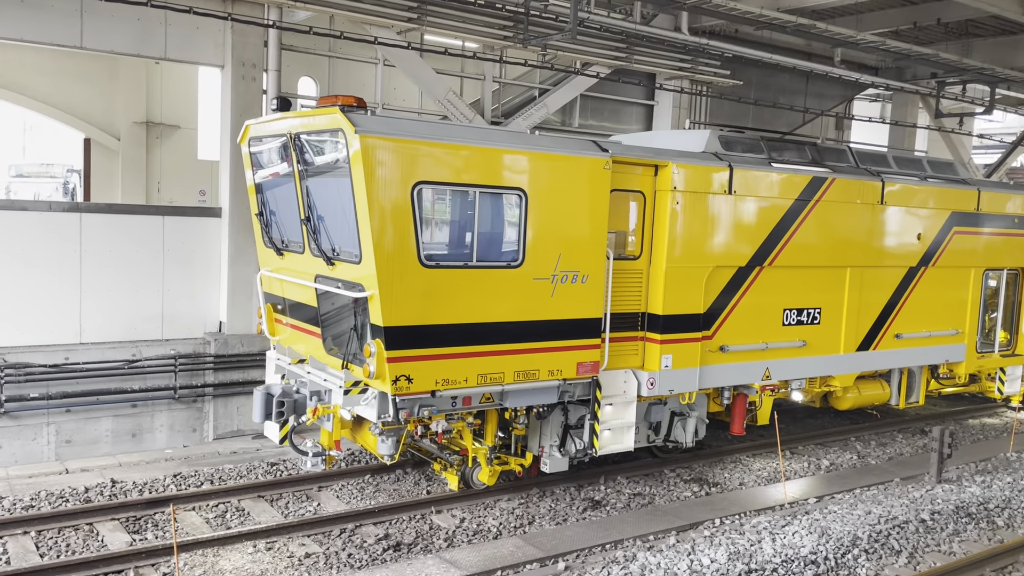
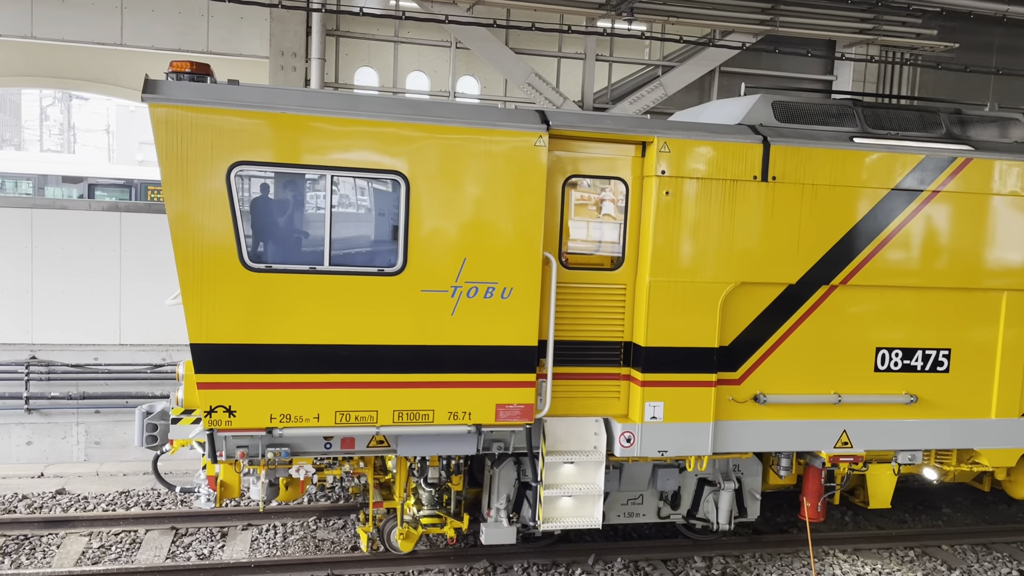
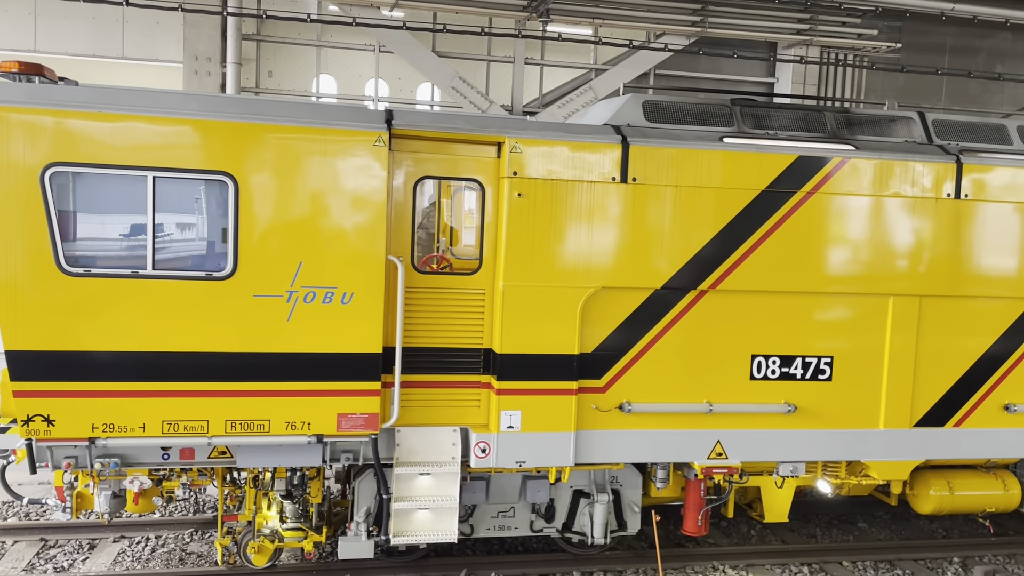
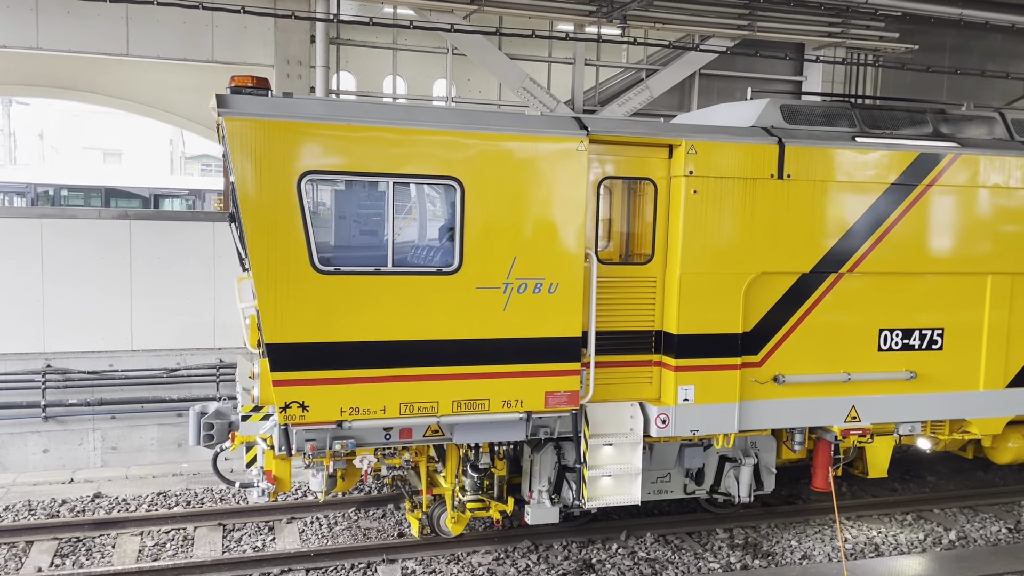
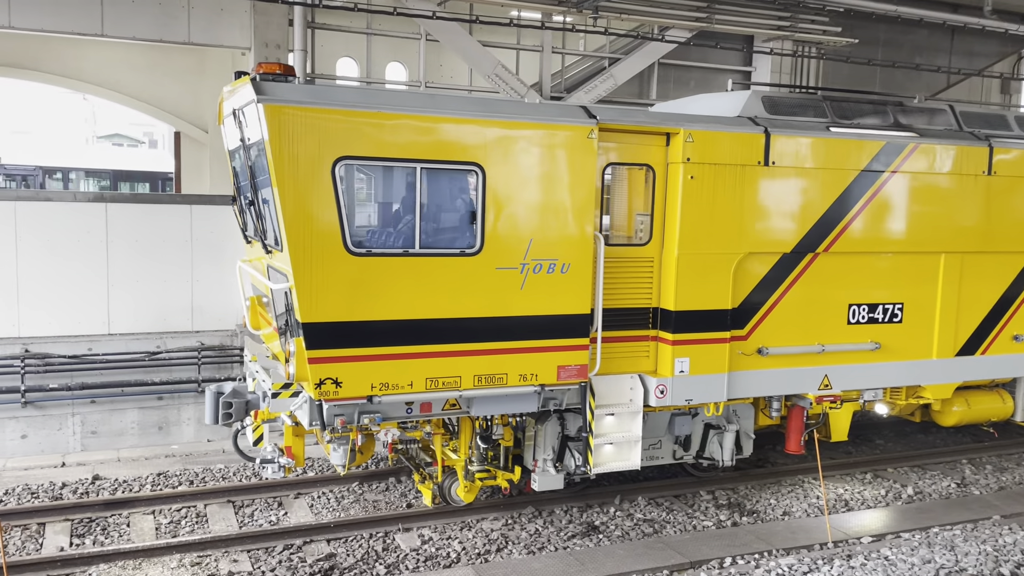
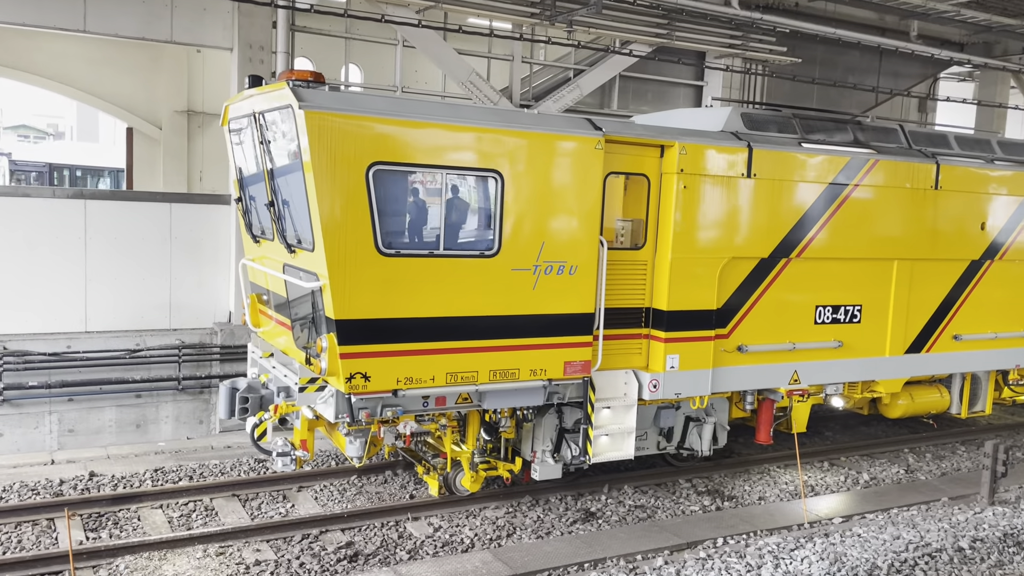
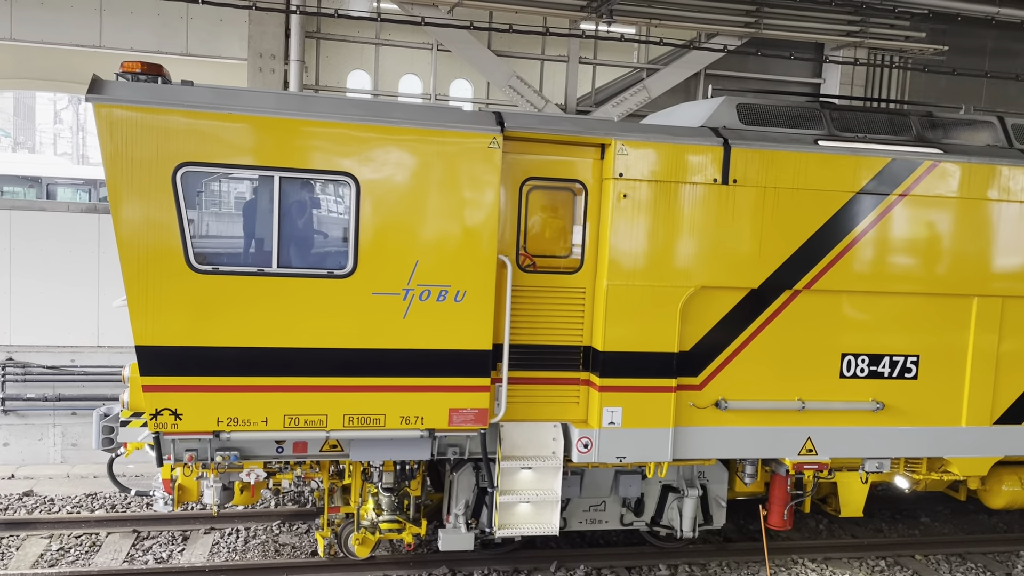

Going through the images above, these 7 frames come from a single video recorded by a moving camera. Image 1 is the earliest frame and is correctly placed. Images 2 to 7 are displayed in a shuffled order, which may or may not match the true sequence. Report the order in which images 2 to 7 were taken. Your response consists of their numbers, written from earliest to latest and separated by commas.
6, 5, 4, 2, 7, 3
